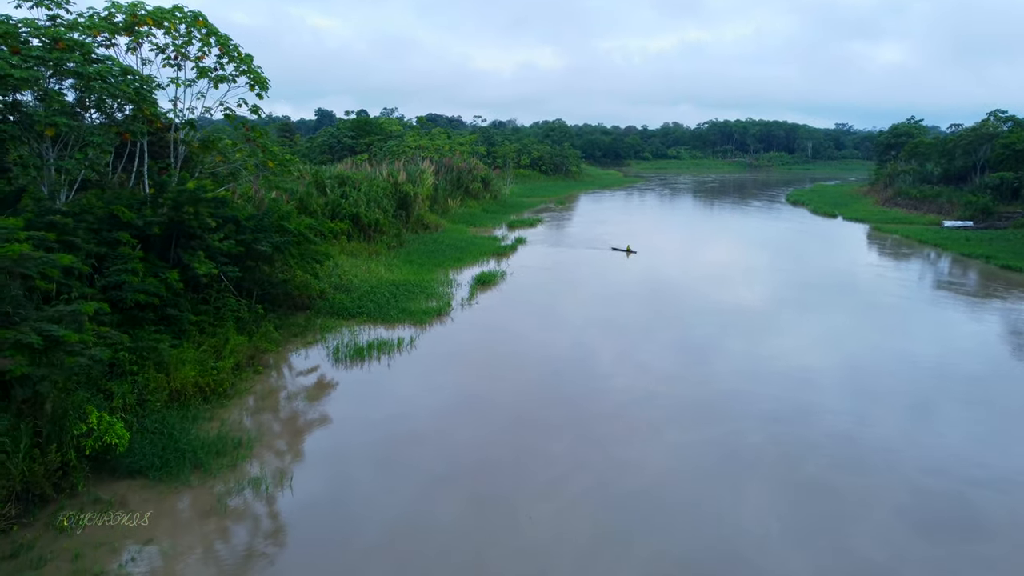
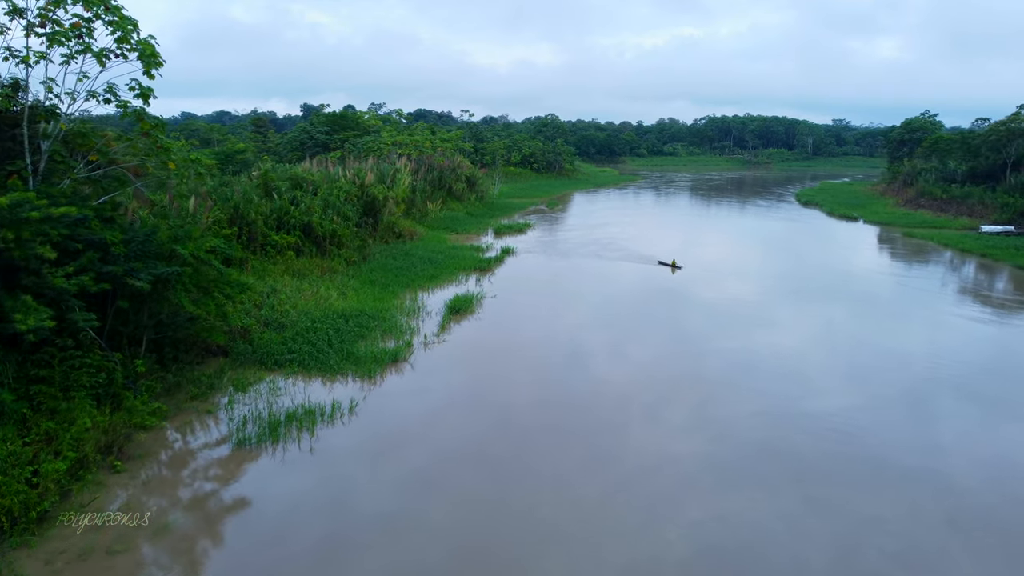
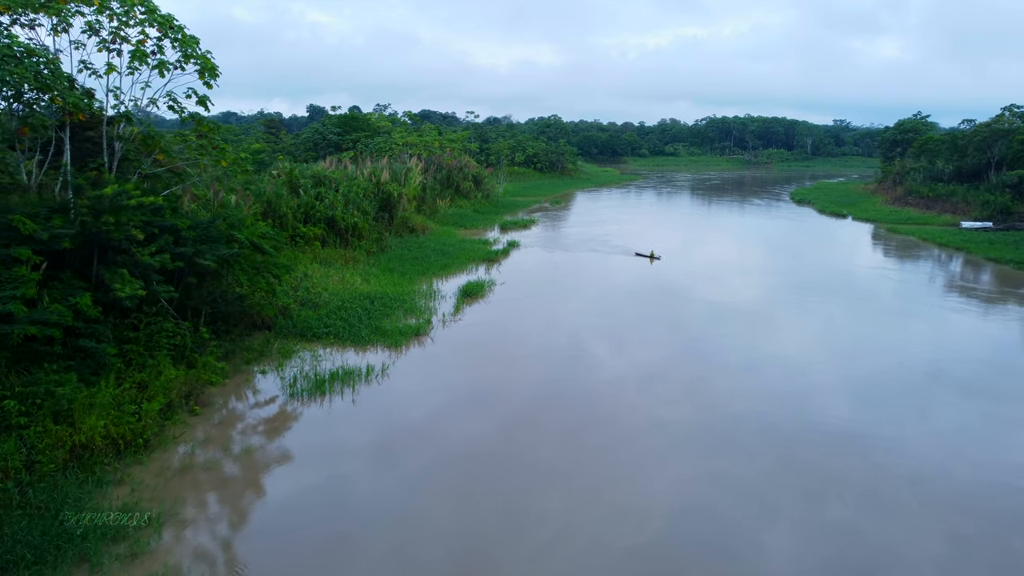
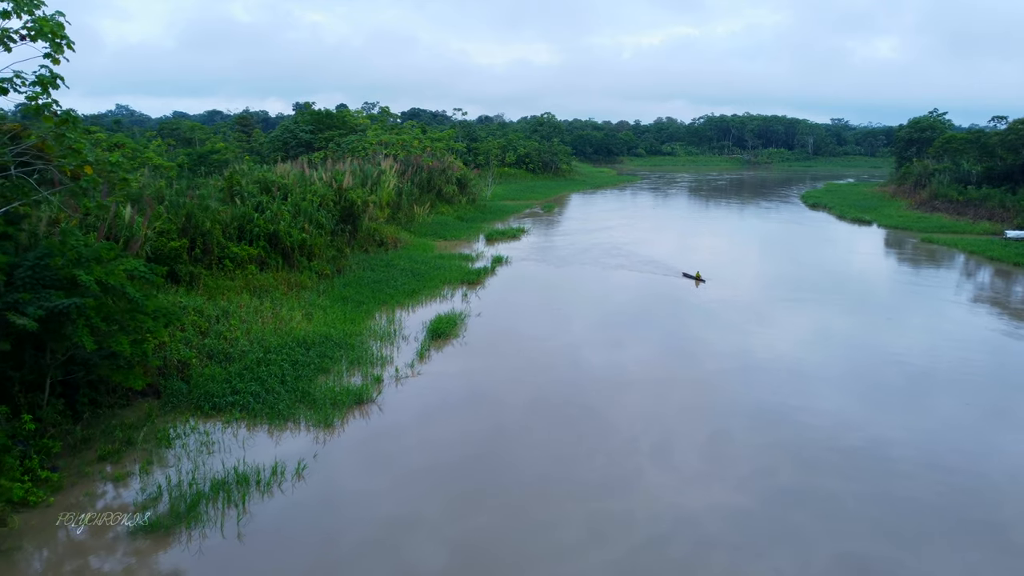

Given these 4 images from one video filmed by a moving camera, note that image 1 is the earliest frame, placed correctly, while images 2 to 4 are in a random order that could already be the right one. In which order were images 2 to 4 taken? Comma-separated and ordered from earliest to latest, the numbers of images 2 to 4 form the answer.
3, 2, 4
